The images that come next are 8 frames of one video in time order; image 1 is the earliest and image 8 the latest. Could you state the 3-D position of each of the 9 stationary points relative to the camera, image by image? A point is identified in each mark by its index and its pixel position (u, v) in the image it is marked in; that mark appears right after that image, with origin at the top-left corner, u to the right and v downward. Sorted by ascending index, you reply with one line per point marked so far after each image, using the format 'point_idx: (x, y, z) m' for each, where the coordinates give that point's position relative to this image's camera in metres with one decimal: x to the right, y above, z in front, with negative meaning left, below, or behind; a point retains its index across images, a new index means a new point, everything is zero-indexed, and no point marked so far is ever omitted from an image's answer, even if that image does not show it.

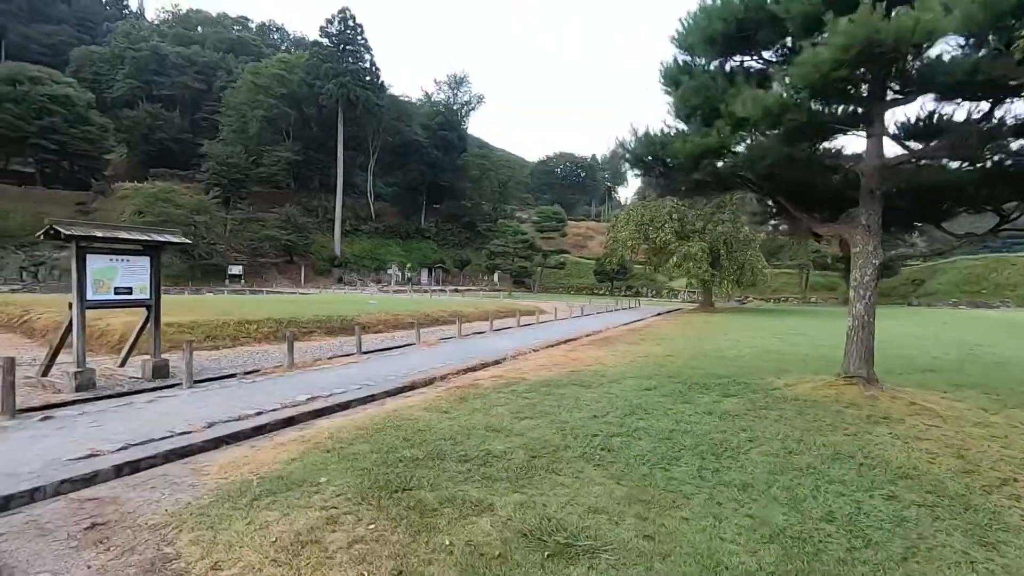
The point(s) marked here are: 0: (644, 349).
0: (+3.1, -1.4, +12.5) m
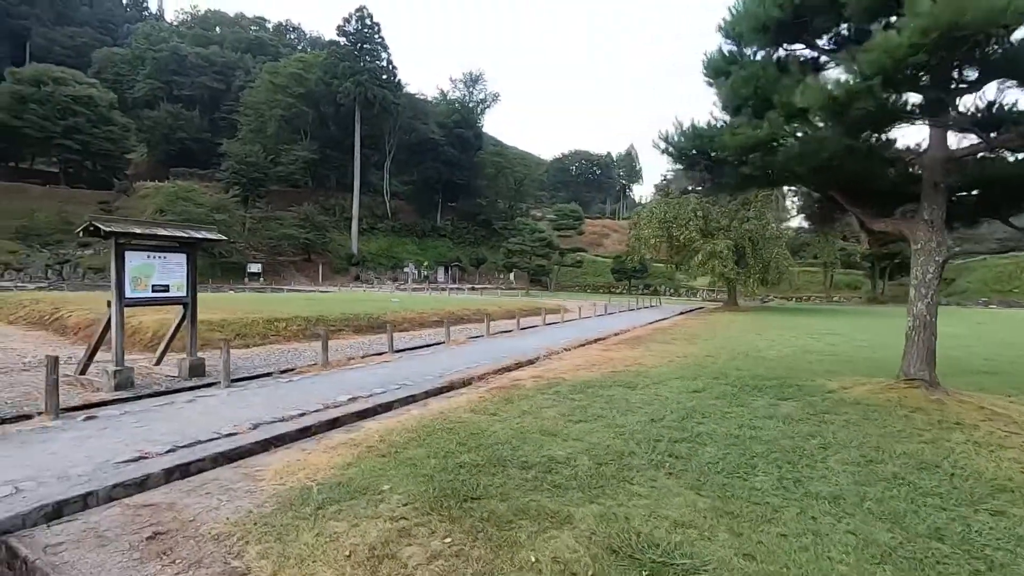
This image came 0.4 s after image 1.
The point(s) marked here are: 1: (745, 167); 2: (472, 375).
0: (+3.9, -1.4, +12.2) m
1: (+3.6, +1.9, +8.3) m
2: (-0.7, -1.5, +9.2) m
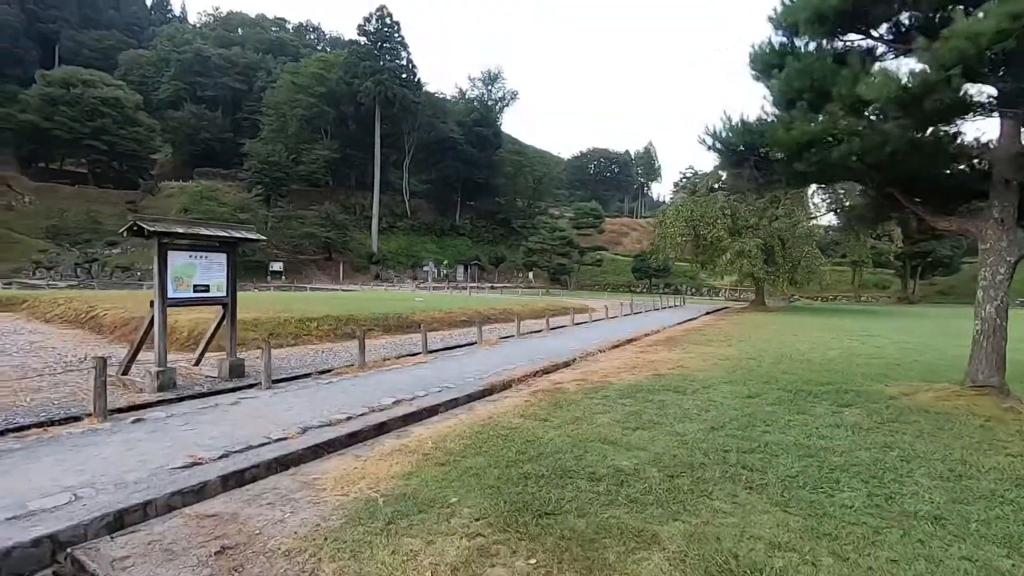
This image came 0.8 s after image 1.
0: (+4.6, -1.4, +11.9) m
1: (+4.2, +1.8, +7.9) m
2: (0.0, -1.5, +9.0) m
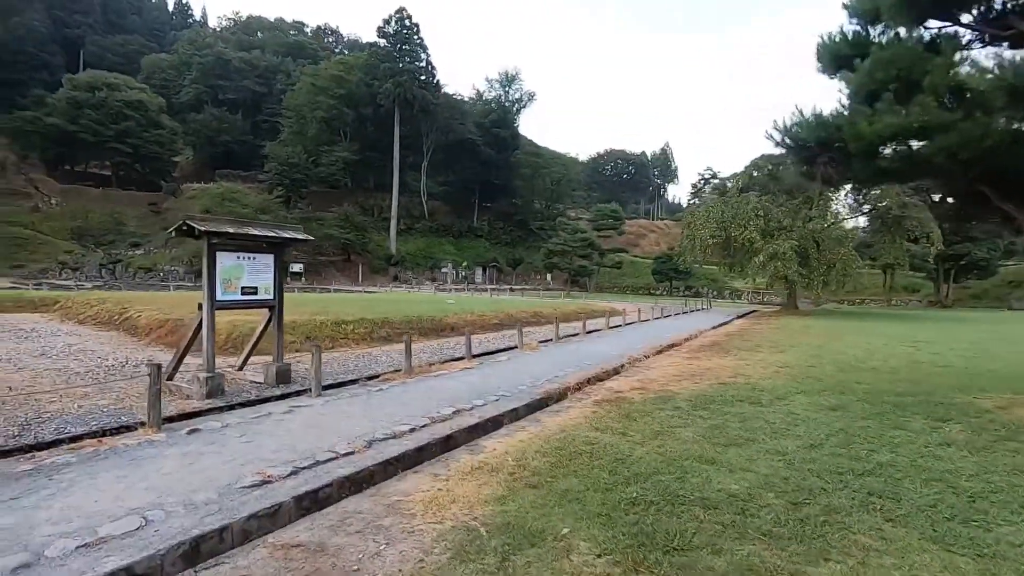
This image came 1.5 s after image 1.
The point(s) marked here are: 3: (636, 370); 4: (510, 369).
0: (+5.6, -1.5, +11.3) m
1: (+5.1, +1.8, +7.4) m
2: (+0.9, -1.5, +8.6) m
3: (+2.3, -1.6, +10.2) m
4: (0.0, -1.5, +10.0) m
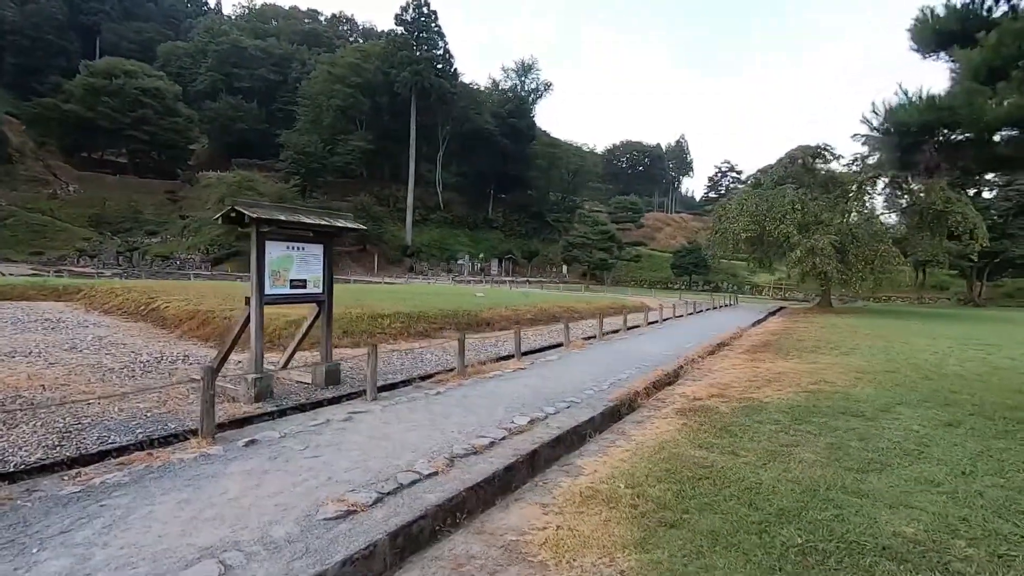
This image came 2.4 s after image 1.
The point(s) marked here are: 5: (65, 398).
0: (+6.6, -1.5, +10.6) m
1: (+6.1, +1.8, +6.6) m
2: (+1.8, -1.5, +7.9) m
3: (+3.3, -1.5, +9.5) m
4: (+0.9, -1.4, +9.4) m
5: (-5.0, -1.2, +6.1) m
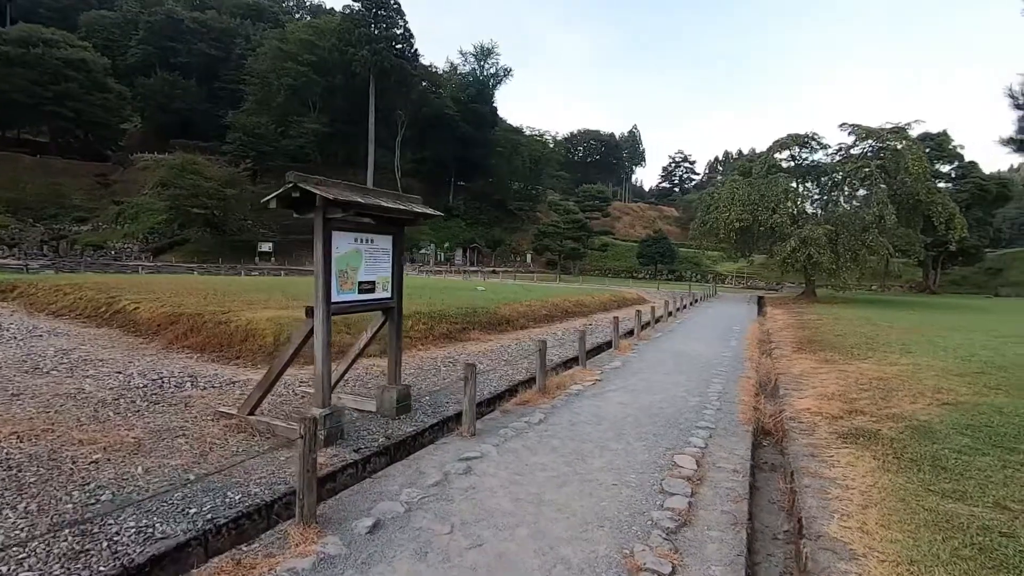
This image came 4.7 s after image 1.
0: (+7.5, -1.3, +9.8) m
1: (+7.4, +1.8, +5.8) m
2: (+3.0, -1.5, +6.7) m
3: (+4.4, -1.4, +8.5) m
4: (+2.0, -1.4, +8.1) m
5: (-3.6, -1.3, +4.3) m
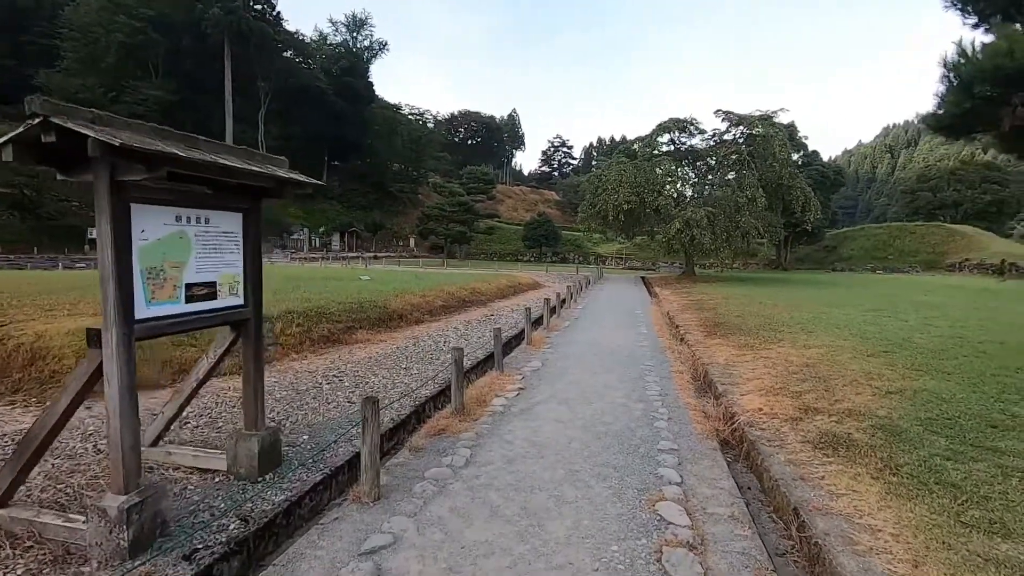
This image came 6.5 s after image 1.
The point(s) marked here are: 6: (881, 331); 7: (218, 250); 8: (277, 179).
0: (+5.8, -1.0, +9.8) m
1: (+6.5, +2.0, +5.7) m
2: (+2.1, -1.3, +5.8) m
3: (+3.0, -1.2, +7.8) m
4: (+0.8, -1.2, +7.0) m
5: (-3.9, -1.5, +2.0) m
6: (+7.7, -0.9, +11.5) m
7: (-2.0, +0.3, +3.7) m
8: (-1.7, +0.8, +3.8) m
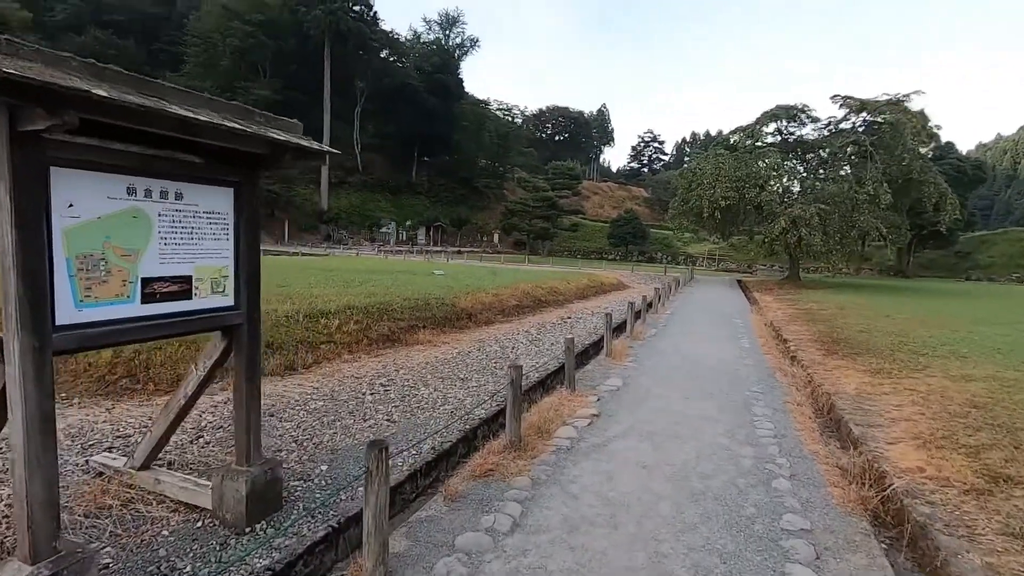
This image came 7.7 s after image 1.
0: (+7.0, -1.2, +7.7) m
1: (+7.1, +1.8, +3.5) m
2: (+2.7, -1.5, +4.3) m
3: (+3.9, -1.4, +6.1) m
4: (+1.6, -1.3, +5.7) m
5: (-3.8, -1.4, +1.5) m
6: (+9.1, -1.2, +9.1) m
7: (-1.7, +0.3, +2.8) m
8: (-1.3, +0.8, +2.9) m
